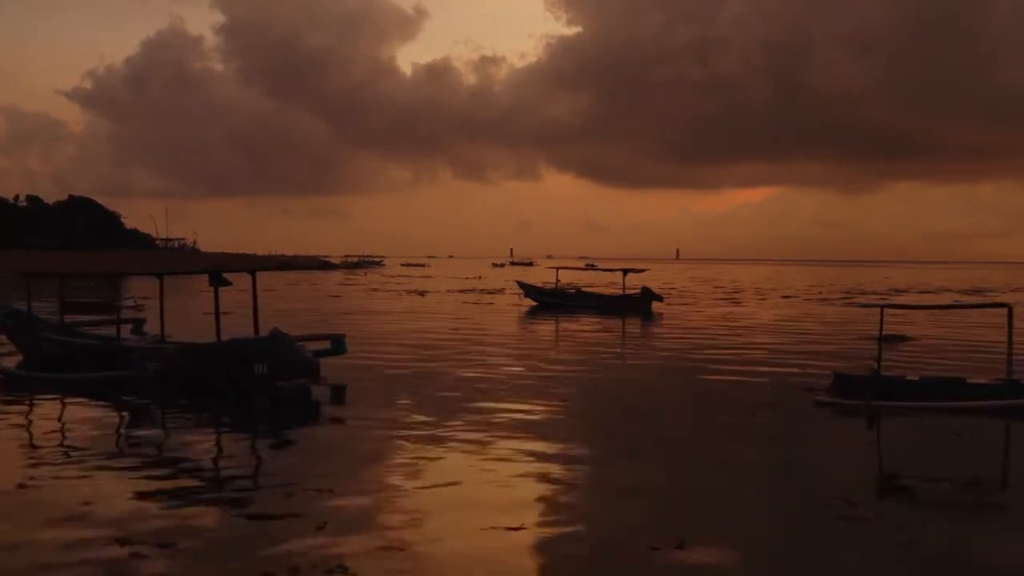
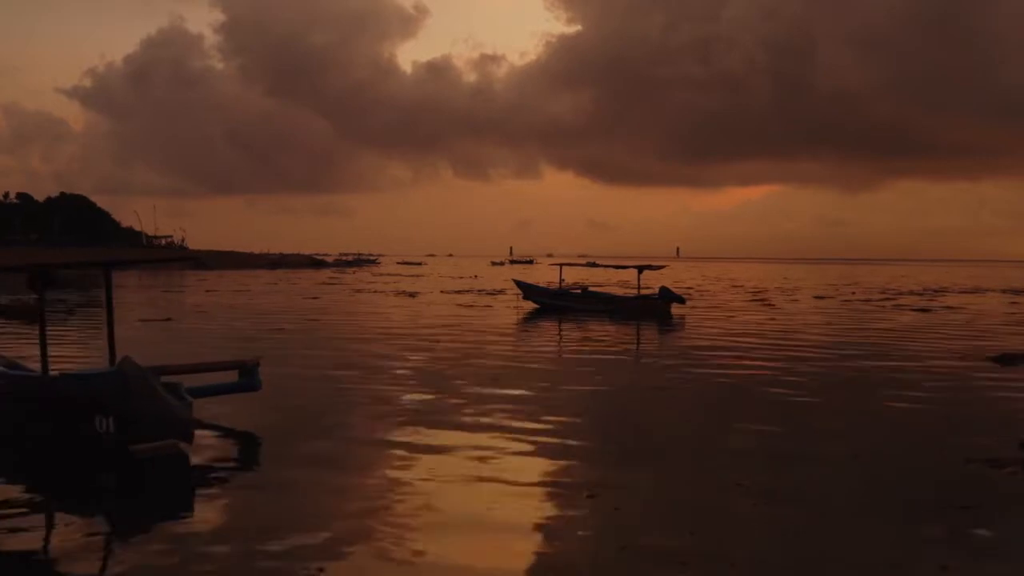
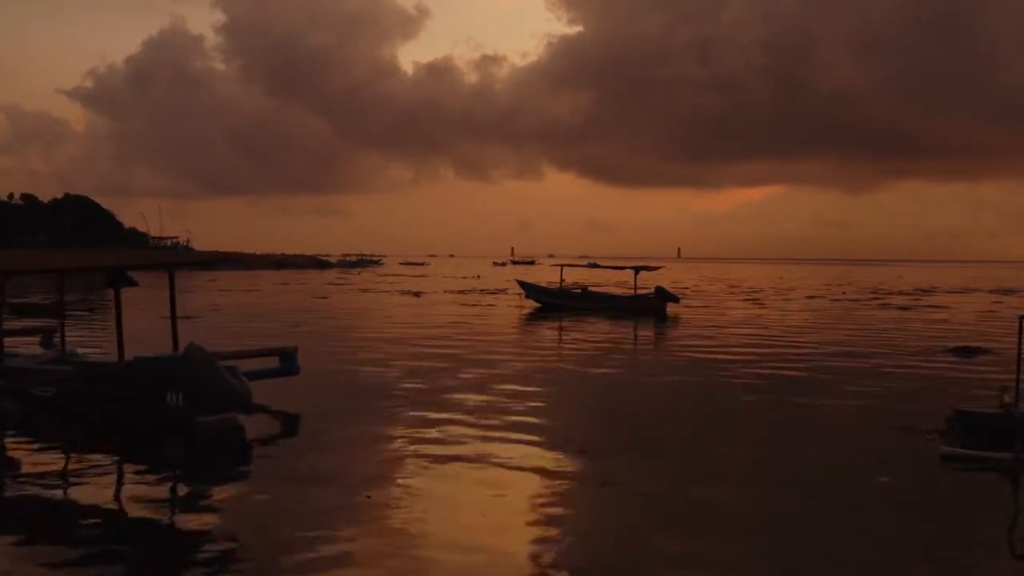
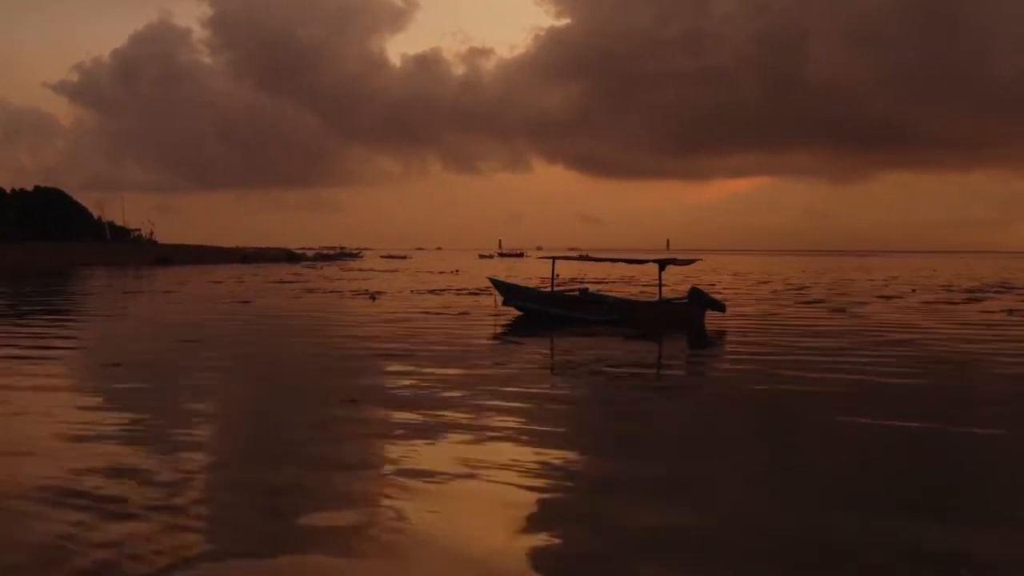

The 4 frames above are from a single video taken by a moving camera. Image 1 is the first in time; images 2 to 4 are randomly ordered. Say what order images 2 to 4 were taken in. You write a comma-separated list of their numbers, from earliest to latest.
3, 2, 4
